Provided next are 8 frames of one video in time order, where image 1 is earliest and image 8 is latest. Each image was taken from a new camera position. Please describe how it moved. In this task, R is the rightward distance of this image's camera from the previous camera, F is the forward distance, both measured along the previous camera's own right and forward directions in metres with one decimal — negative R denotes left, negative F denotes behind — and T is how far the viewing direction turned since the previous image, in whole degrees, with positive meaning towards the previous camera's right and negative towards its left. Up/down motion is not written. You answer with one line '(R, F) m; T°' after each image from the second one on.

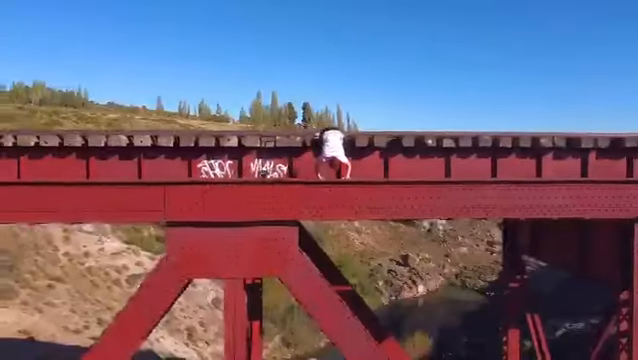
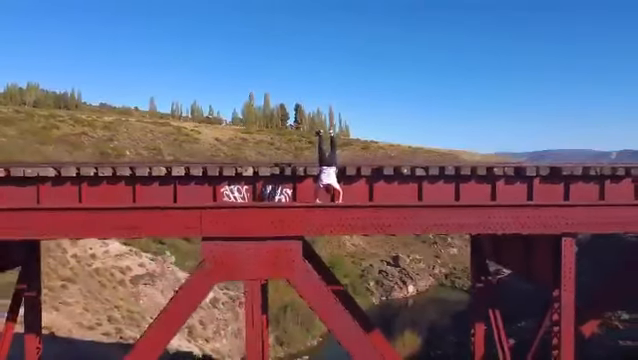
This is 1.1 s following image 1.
(-0.1, -1.4) m; +1°
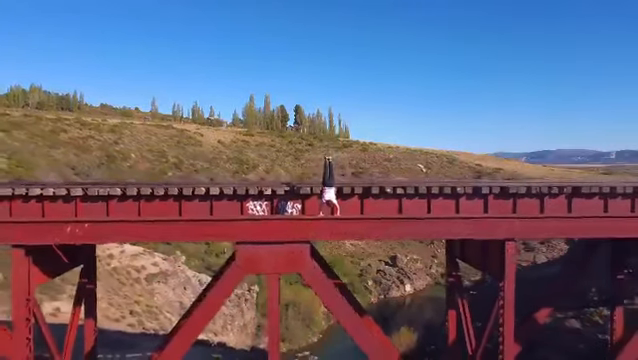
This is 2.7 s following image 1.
(-0.1, -2.0) m; 0°
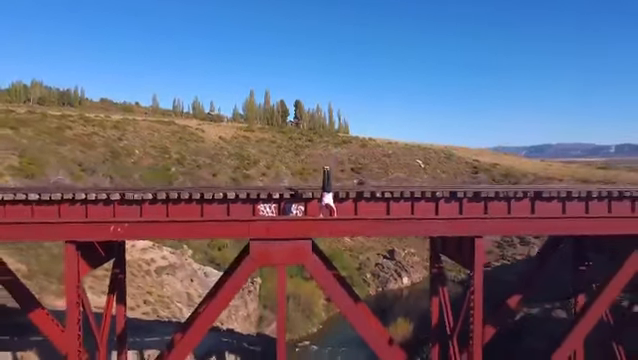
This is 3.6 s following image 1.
(0.0, -1.6) m; 0°
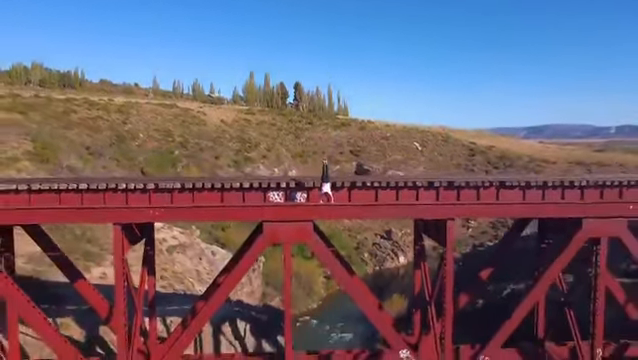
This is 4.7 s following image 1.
(0.0, -2.1) m; 0°
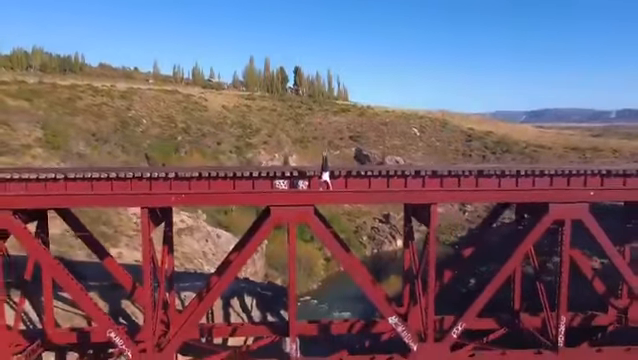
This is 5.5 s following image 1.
(0.0, -1.7) m; 0°
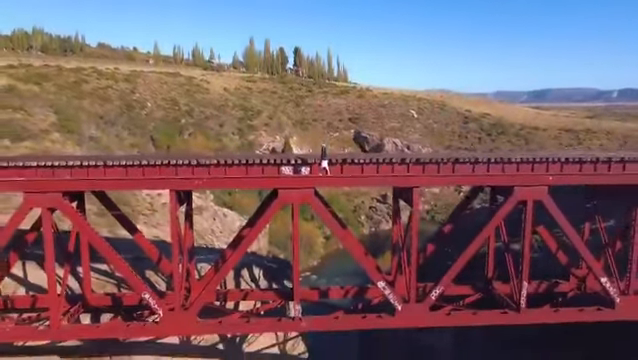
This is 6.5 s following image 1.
(0.0, -2.5) m; 0°
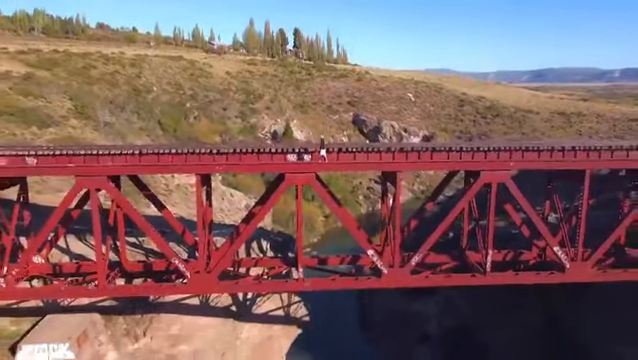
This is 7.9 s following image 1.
(0.0, -3.4) m; 0°
